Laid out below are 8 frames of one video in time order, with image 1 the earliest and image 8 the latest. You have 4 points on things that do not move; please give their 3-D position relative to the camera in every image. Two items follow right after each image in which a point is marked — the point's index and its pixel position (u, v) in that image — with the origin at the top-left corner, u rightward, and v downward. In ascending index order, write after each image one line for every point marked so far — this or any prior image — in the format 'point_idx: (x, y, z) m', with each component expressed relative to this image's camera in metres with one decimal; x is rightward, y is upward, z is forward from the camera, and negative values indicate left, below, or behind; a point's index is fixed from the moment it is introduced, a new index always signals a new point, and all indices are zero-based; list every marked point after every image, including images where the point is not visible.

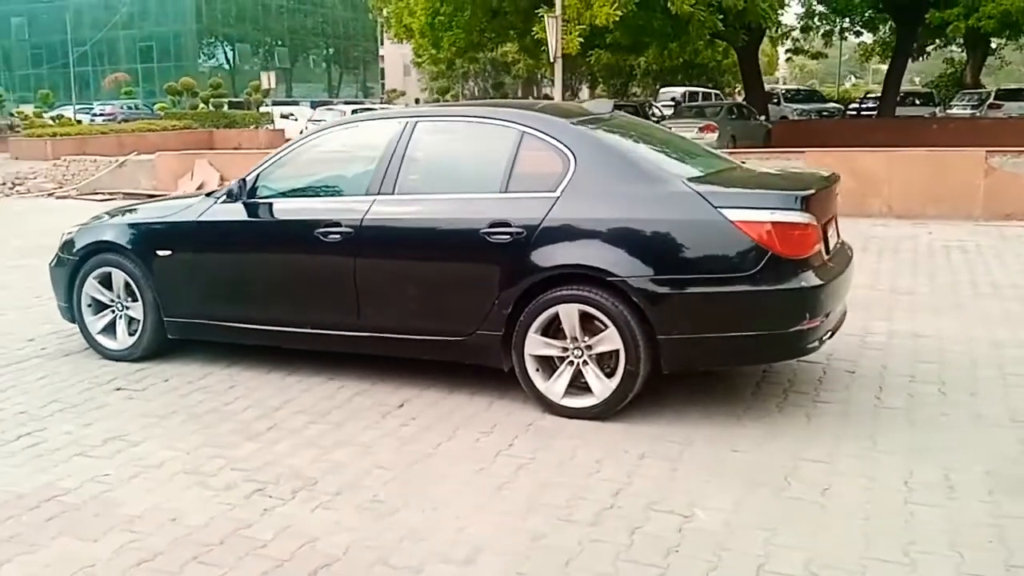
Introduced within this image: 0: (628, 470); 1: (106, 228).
0: (+0.5, -0.8, +4.4) m
1: (-2.5, +0.4, +6.1) m
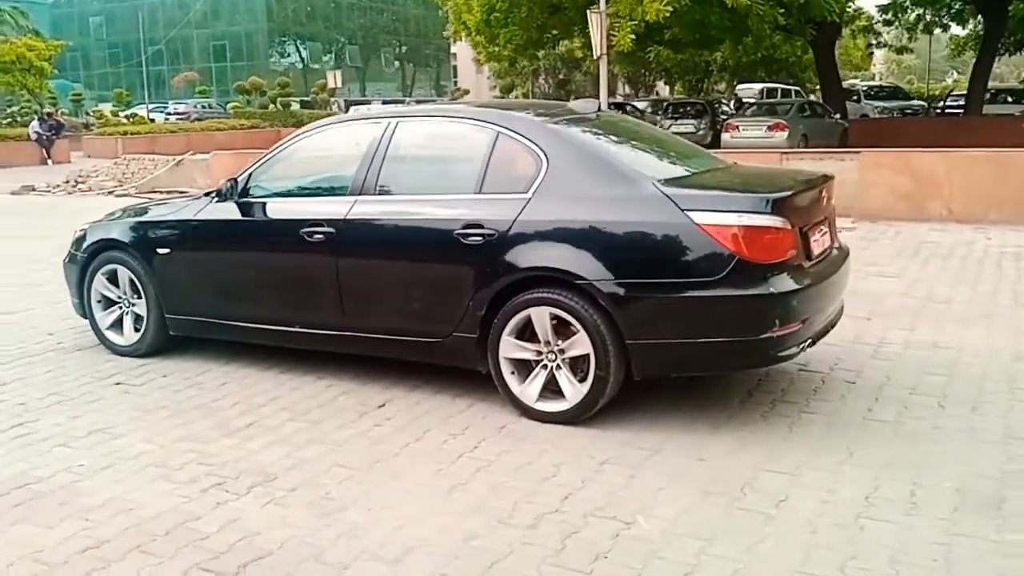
0: (+0.3, -0.8, +4.3) m
1: (-2.5, +0.4, +6.3) m
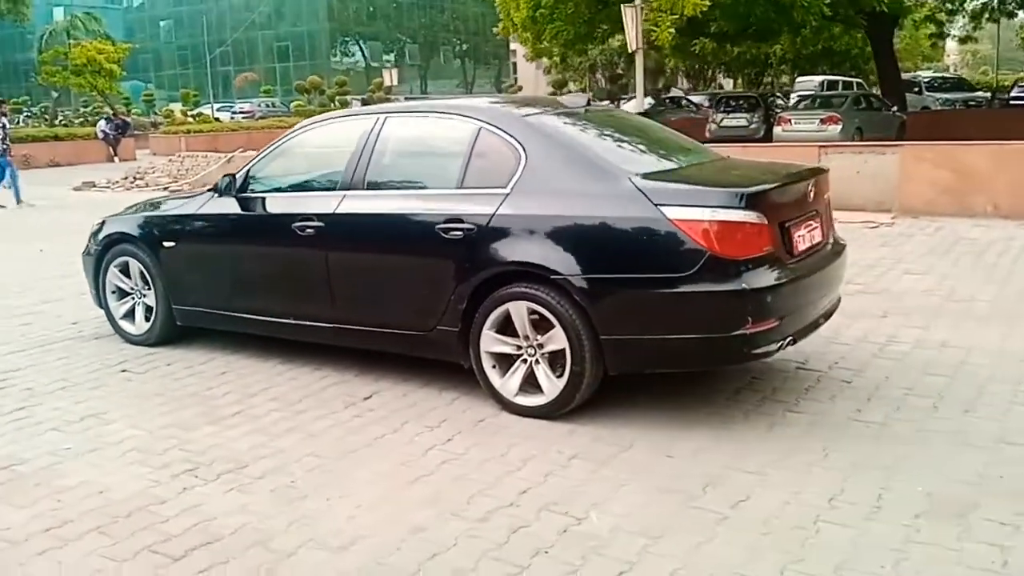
0: (+0.2, -0.8, +4.3) m
1: (-2.5, +0.5, +6.4) m
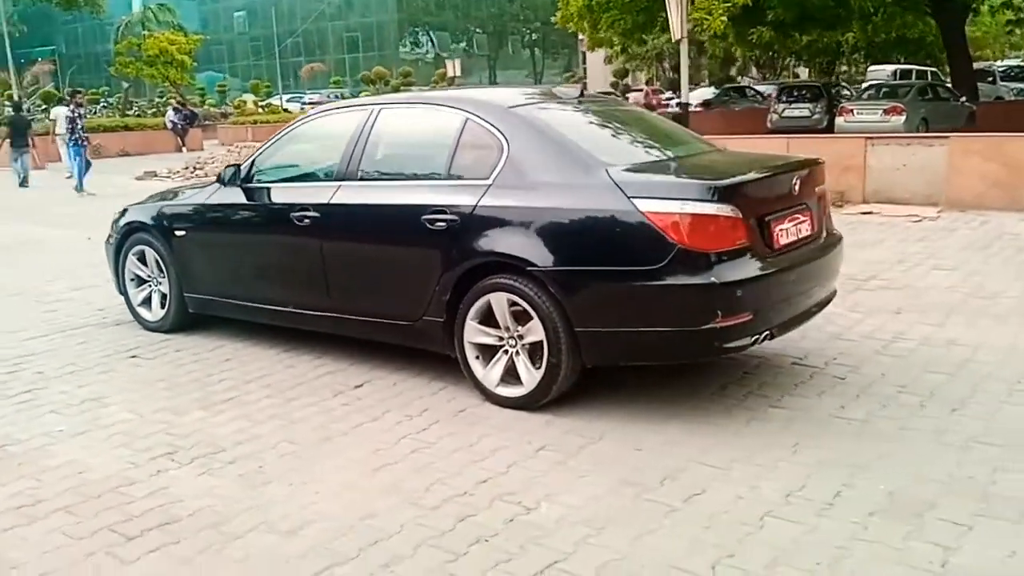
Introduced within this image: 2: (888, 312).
0: (0.0, -0.7, +4.4) m
1: (-2.5, +0.5, +6.7) m
2: (+2.6, -0.2, +6.7) m
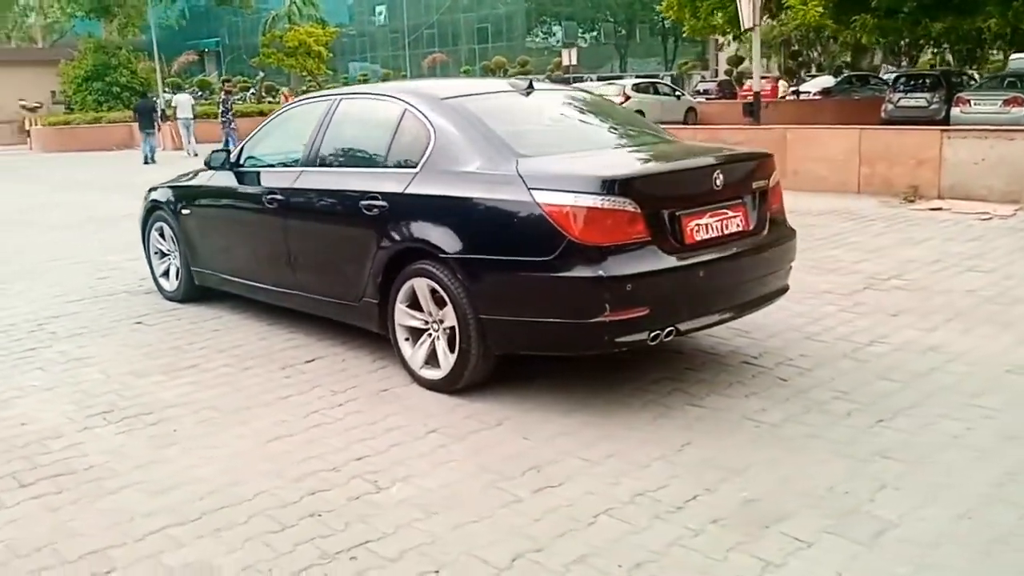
0: (-0.5, -0.7, +4.5) m
1: (-2.6, +0.7, +7.1) m
2: (+2.4, -0.2, +6.4) m
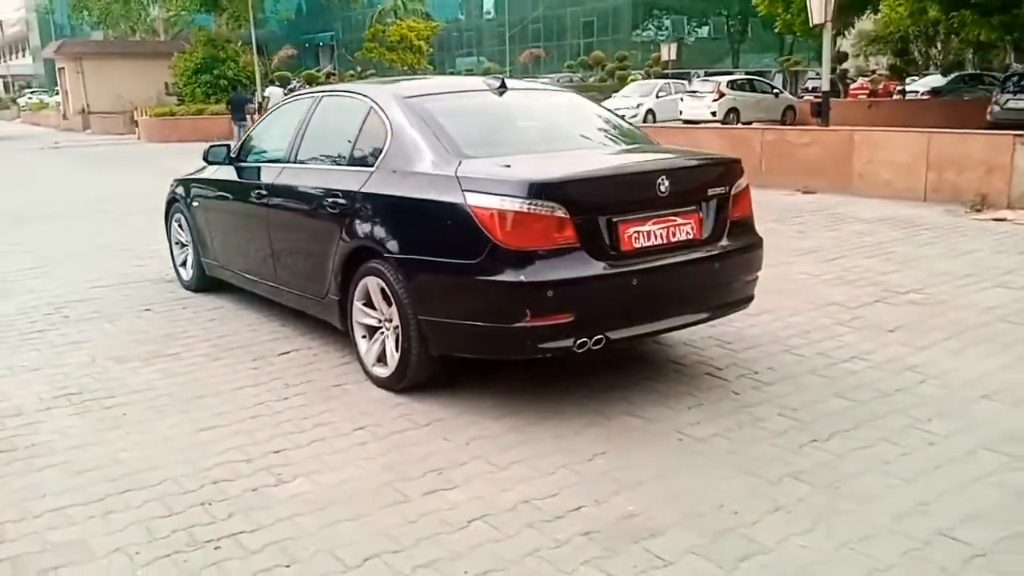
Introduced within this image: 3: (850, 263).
0: (-0.9, -0.7, +4.6) m
1: (-2.5, +0.8, +7.4) m
2: (+2.3, -0.2, +6.1) m
3: (+2.7, +0.2, +7.9) m
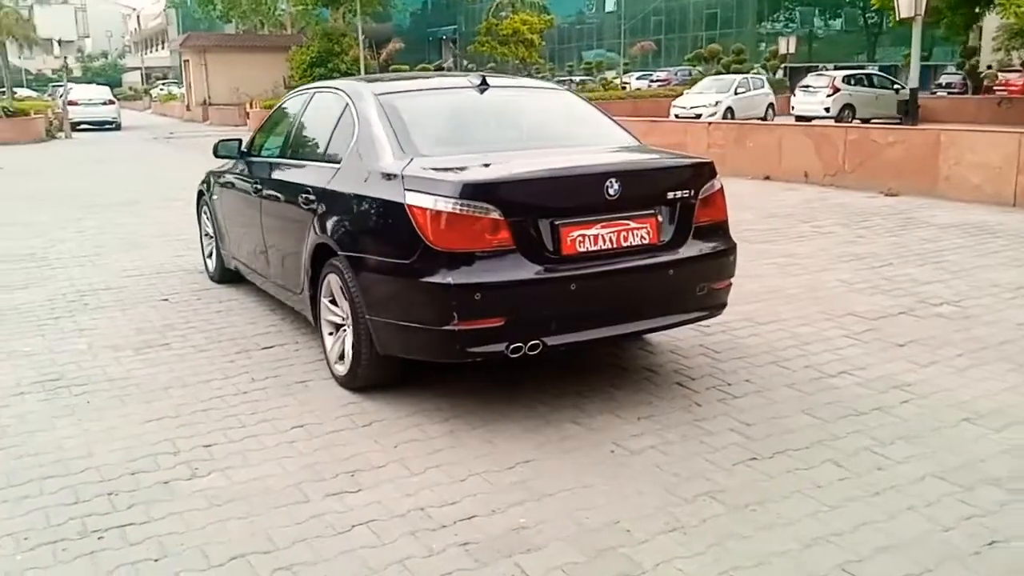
0: (-1.1, -0.7, +4.6) m
1: (-2.4, +0.9, +7.7) m
2: (+2.2, -0.3, +5.7) m
3: (+2.8, +0.1, +7.4) m
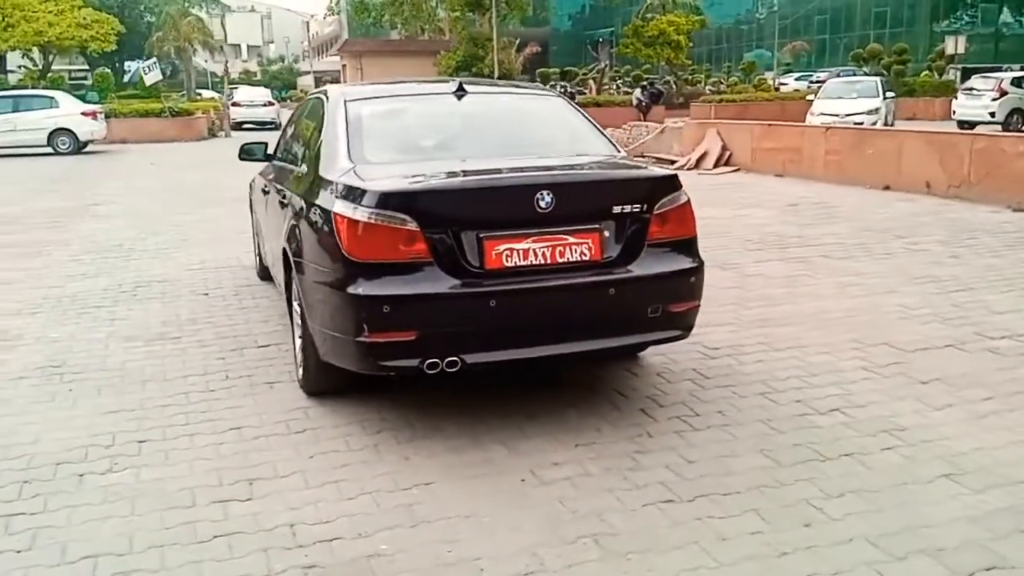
0: (-1.4, -0.7, +4.7) m
1: (-2.0, +0.9, +7.9) m
2: (+2.1, -0.5, +5.1) m
3: (+3.1, -0.1, +6.6) m
